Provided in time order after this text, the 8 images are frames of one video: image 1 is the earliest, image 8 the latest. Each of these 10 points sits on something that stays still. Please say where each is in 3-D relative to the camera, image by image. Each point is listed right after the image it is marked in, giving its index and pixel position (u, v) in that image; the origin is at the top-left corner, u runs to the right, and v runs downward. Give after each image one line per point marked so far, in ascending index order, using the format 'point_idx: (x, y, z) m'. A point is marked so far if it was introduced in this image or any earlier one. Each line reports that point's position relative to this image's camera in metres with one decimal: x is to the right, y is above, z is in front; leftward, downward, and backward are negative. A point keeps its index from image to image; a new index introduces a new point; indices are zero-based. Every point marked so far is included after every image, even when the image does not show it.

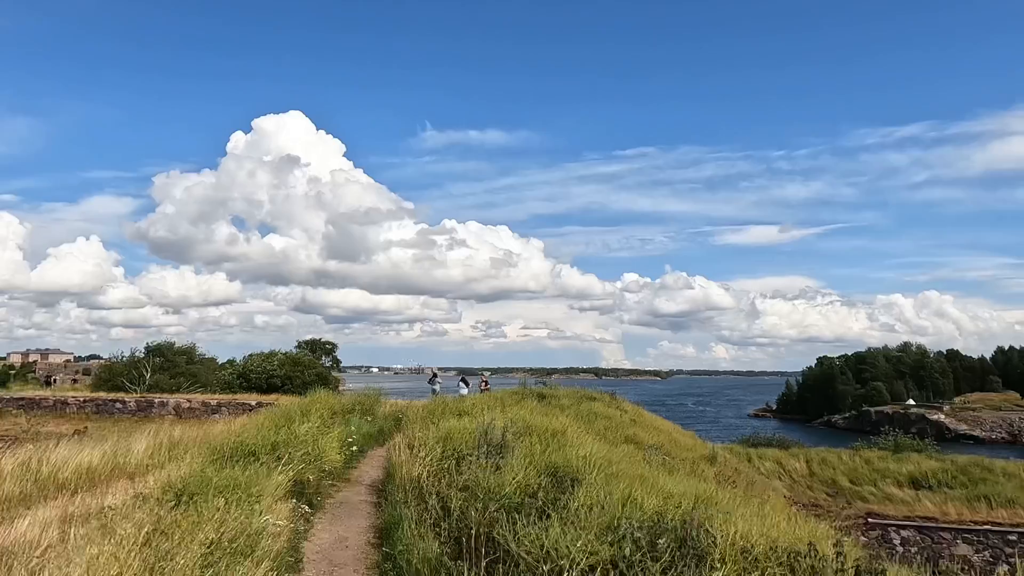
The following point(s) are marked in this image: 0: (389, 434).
0: (-2.9, -3.4, +16.2) m
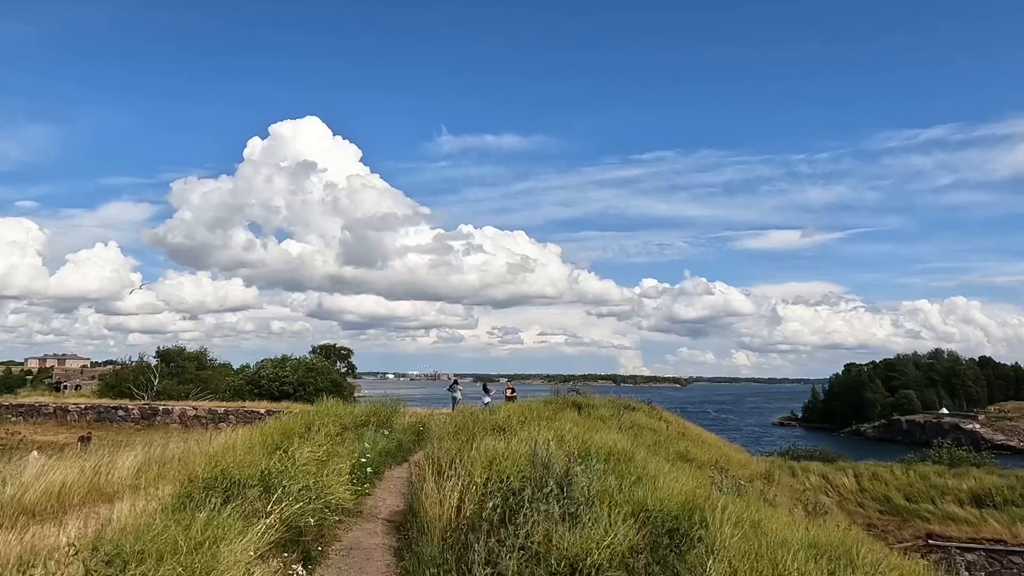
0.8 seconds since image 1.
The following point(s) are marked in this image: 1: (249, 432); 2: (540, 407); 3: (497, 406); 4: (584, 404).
0: (-2.1, -3.3, +14.1) m
1: (-5.5, -3.0, +14.4) m
2: (+0.6, -2.8, +16.5) m
3: (-0.4, -3.1, +17.6) m
4: (+2.0, -3.2, +19.3) m
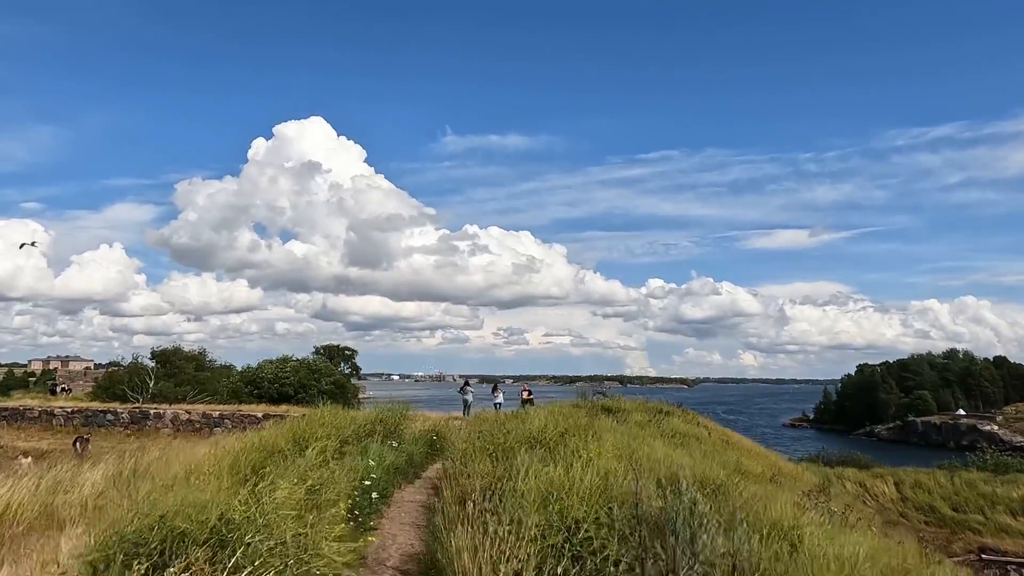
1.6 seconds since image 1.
0: (-1.6, -3.1, +11.9) m
1: (-5.0, -2.8, +12.3) m
2: (+1.2, -2.6, +14.3) m
3: (+0.1, -2.8, +15.5) m
4: (+2.5, -3.0, +17.1) m
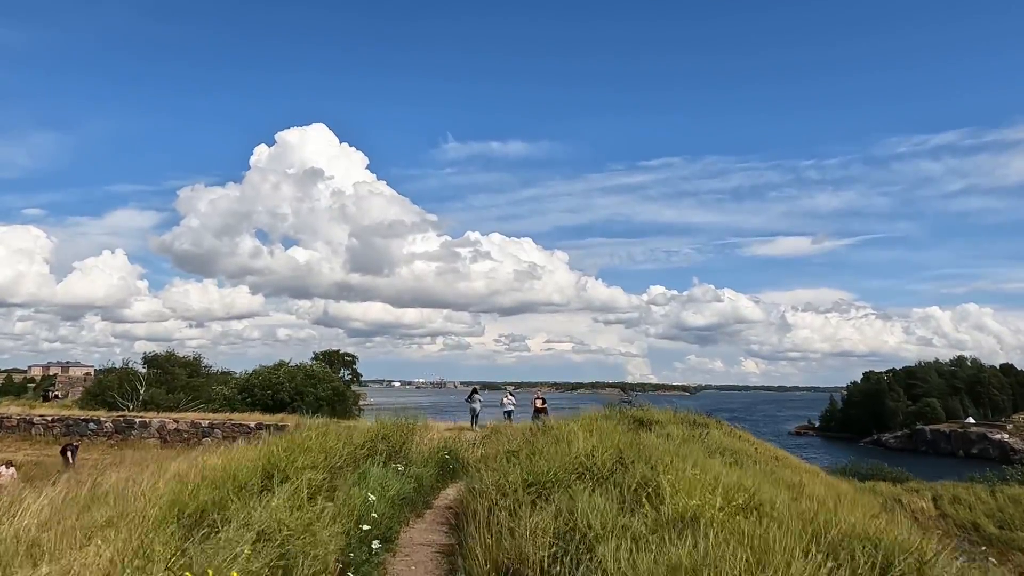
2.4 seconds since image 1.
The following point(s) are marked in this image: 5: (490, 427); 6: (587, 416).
0: (-1.2, -2.9, +9.9) m
1: (-4.5, -2.6, +10.4) m
2: (+1.6, -2.5, +12.4) m
3: (+0.6, -2.7, +13.5) m
4: (+3.0, -2.9, +15.1) m
5: (-0.5, -3.3, +16.4) m
6: (+1.6, -2.7, +14.5) m
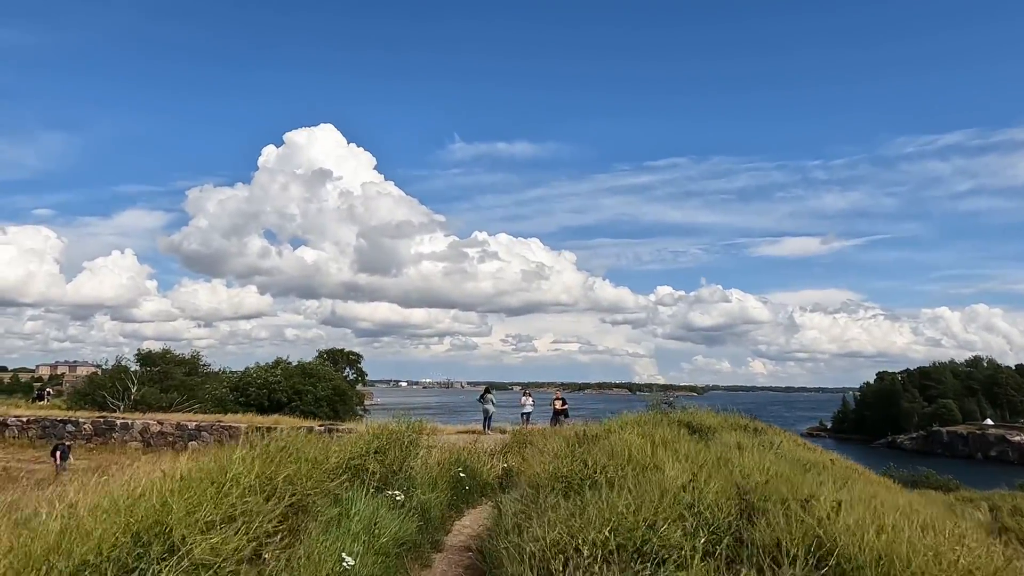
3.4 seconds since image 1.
0: (-0.8, -2.5, +7.5) m
1: (-4.1, -2.2, +8.0) m
2: (+2.0, -2.1, +9.9) m
3: (+1.0, -2.3, +11.0) m
4: (+3.4, -2.5, +12.7) m
5: (-0.1, -3.0, +14.0) m
6: (+2.0, -2.3, +12.0) m
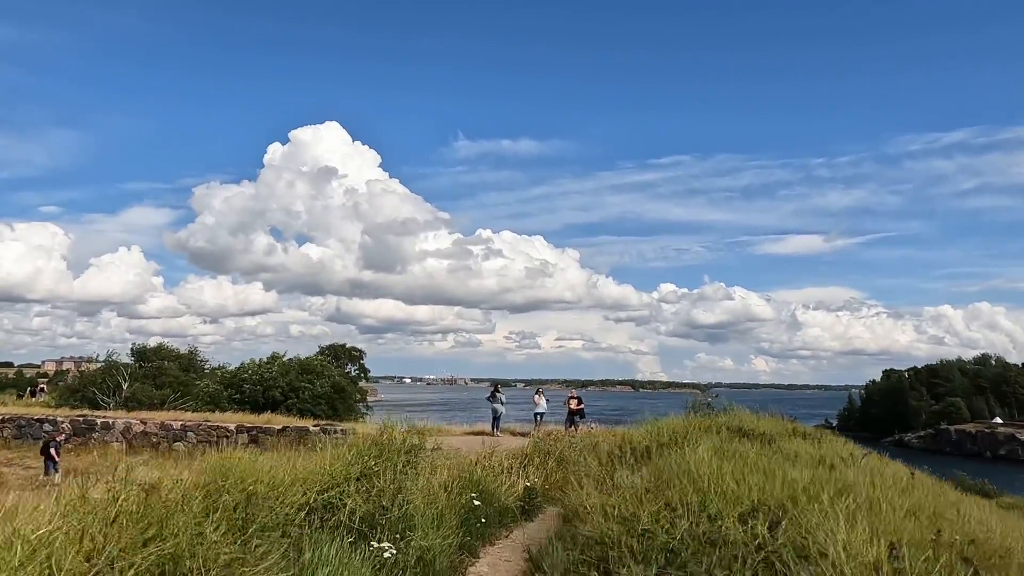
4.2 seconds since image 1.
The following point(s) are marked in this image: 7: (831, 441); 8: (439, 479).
0: (-0.5, -2.3, +5.7) m
1: (-3.9, -2.0, +6.2) m
2: (+2.3, -1.8, +8.1) m
3: (+1.3, -2.0, +9.2) m
4: (+3.7, -2.2, +10.8) m
5: (+0.3, -2.7, +12.1) m
6: (+2.3, -2.0, +10.2) m
7: (+5.5, -2.7, +11.9) m
8: (-0.9, -2.3, +8.8) m
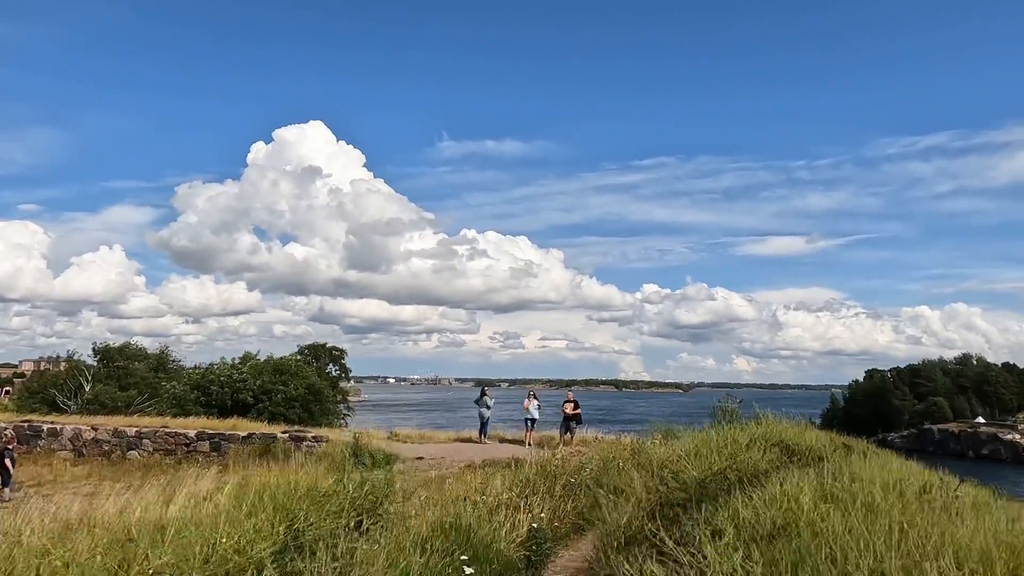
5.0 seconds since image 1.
0: (-0.4, -2.1, +3.9) m
1: (-3.8, -1.8, +4.2) m
2: (+2.3, -1.6, +6.3) m
3: (+1.3, -1.8, +7.4) m
4: (+3.7, -2.0, +9.1) m
5: (+0.2, -2.5, +10.3) m
6: (+2.3, -1.9, +8.4) m
7: (+5.4, -2.5, +10.2) m
8: (-0.9, -2.1, +6.9) m
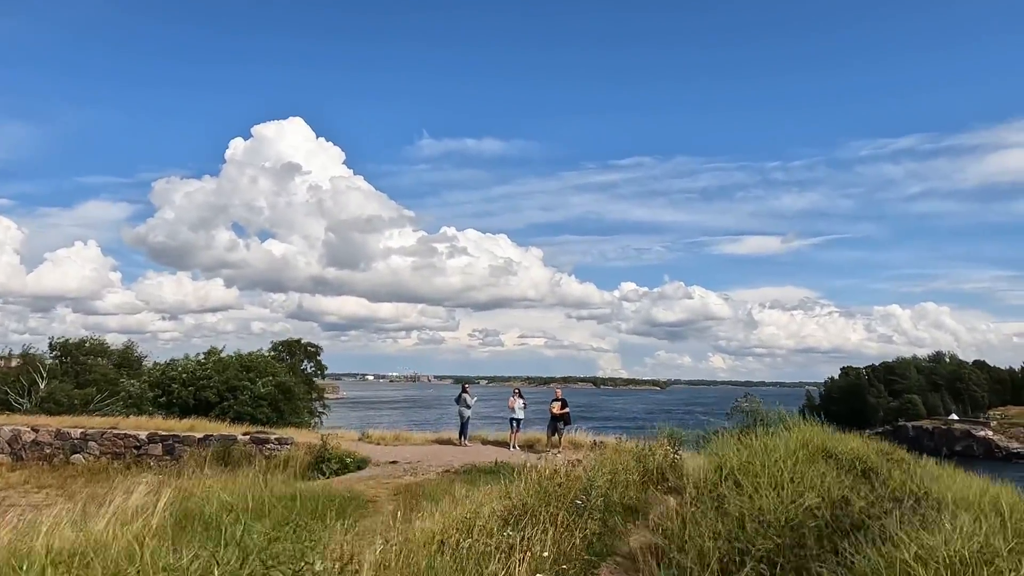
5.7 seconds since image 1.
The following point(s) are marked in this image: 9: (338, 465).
0: (-0.4, -1.8, +2.4) m
1: (-3.7, -1.5, +2.6) m
2: (+2.3, -1.4, +4.9) m
3: (+1.2, -1.6, +6.0) m
4: (+3.6, -1.8, +7.7) m
5: (0.0, -2.2, +8.8) m
6: (+2.2, -1.6, +7.0) m
7: (+5.3, -2.3, +8.9) m
8: (-1.0, -1.9, +5.4) m
9: (-3.5, -3.5, +13.9) m
